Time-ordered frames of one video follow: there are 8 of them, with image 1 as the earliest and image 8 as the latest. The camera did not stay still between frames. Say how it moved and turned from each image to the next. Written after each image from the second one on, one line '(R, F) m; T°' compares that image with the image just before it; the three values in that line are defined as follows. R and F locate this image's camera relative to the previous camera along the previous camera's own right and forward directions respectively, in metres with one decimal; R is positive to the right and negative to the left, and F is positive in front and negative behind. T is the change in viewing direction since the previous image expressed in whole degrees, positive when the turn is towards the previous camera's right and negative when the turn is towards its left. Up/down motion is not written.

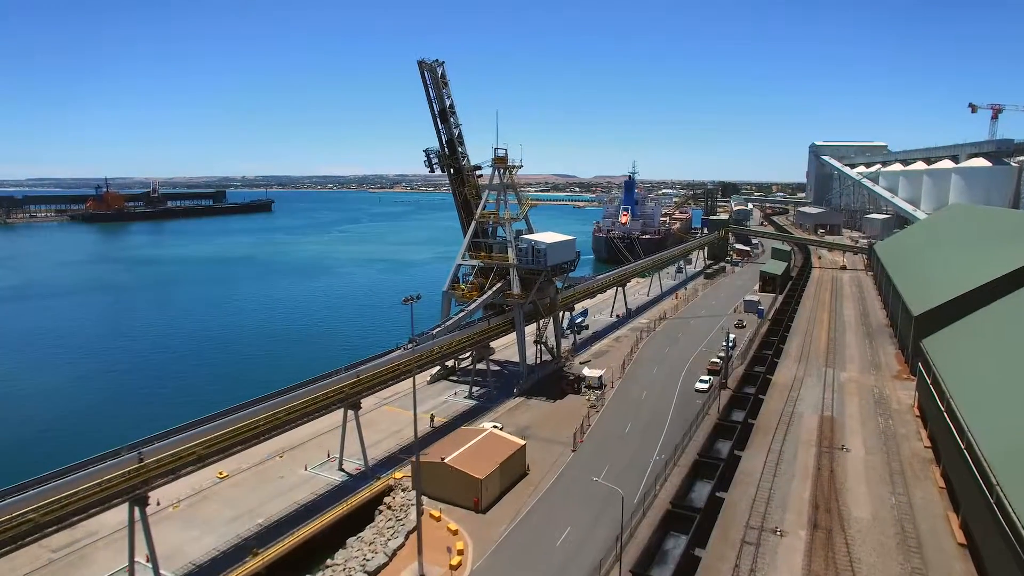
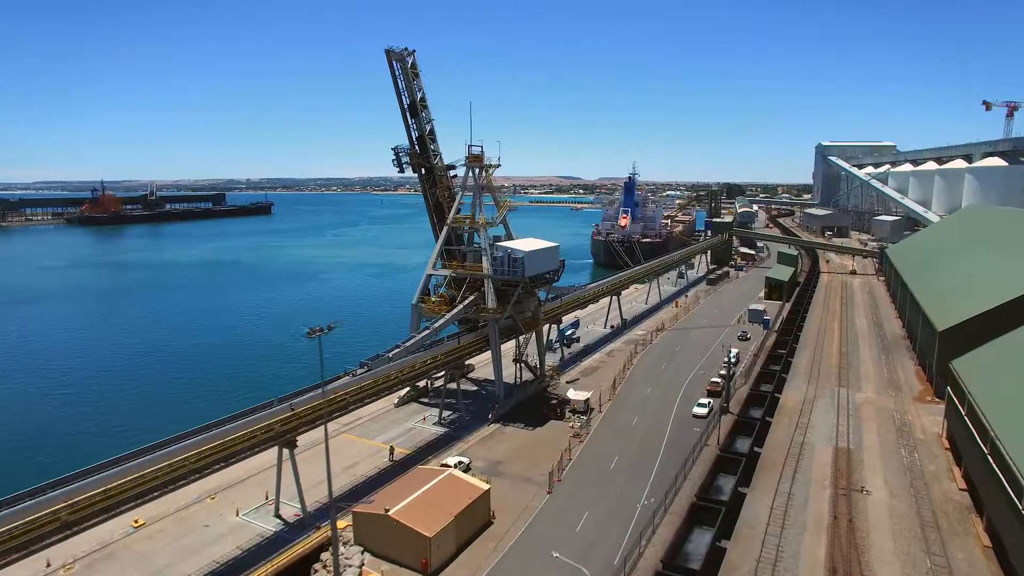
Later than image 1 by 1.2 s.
(+1.6, +3.9) m; 0°
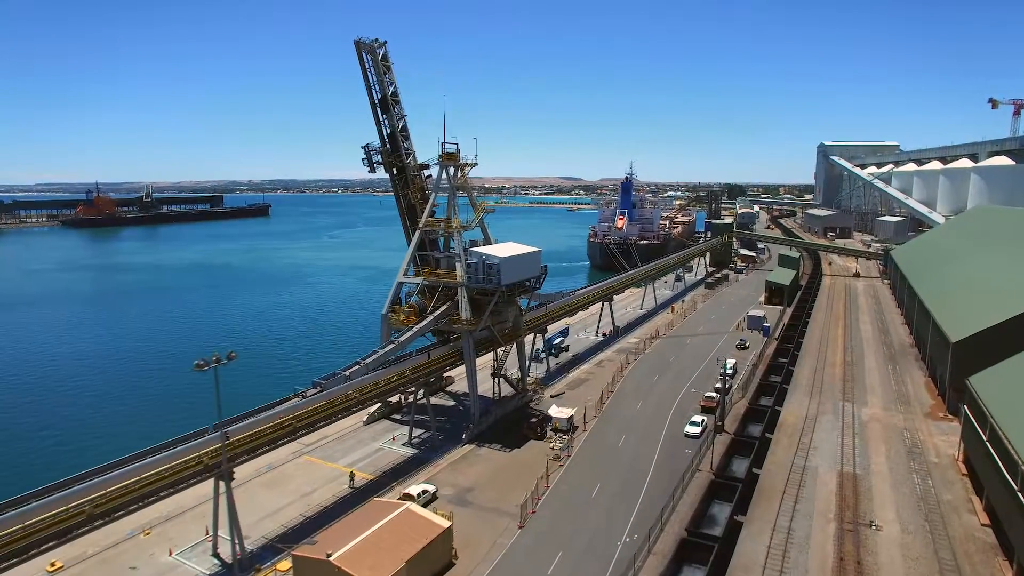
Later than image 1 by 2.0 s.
(+1.3, +2.5) m; 0°
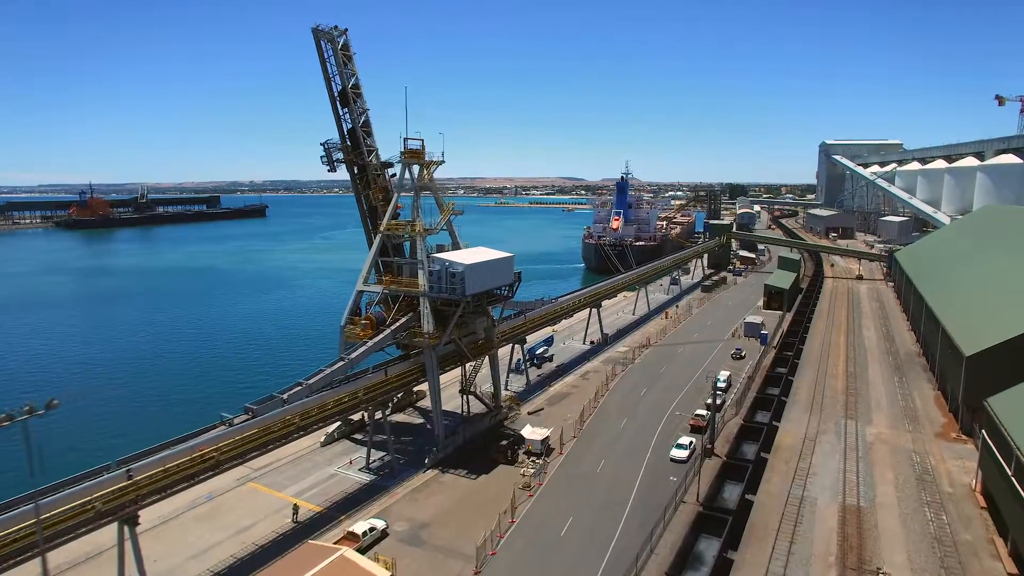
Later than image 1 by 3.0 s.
(+1.6, +2.8) m; 0°
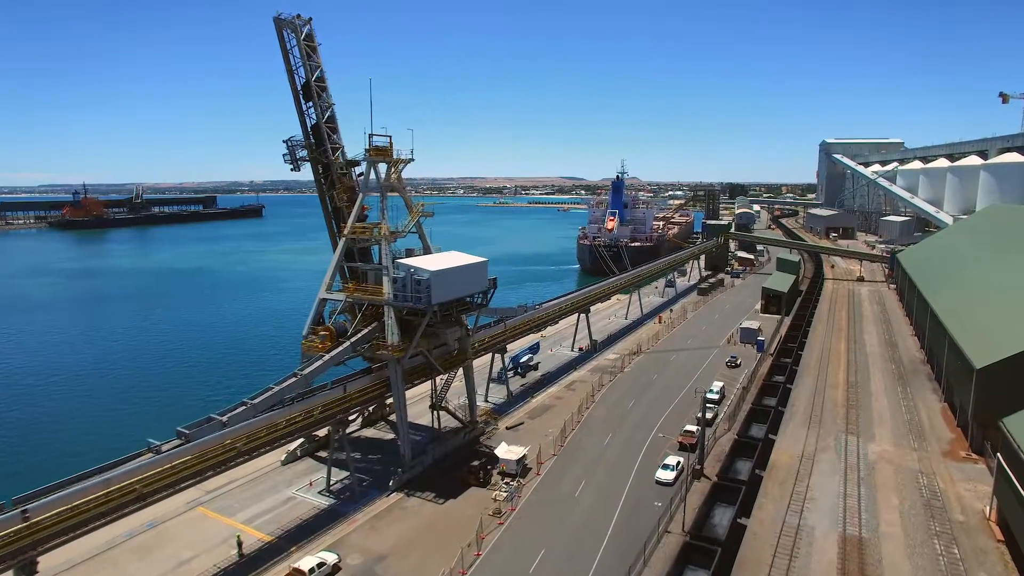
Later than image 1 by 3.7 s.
(+1.2, +2.1) m; 0°
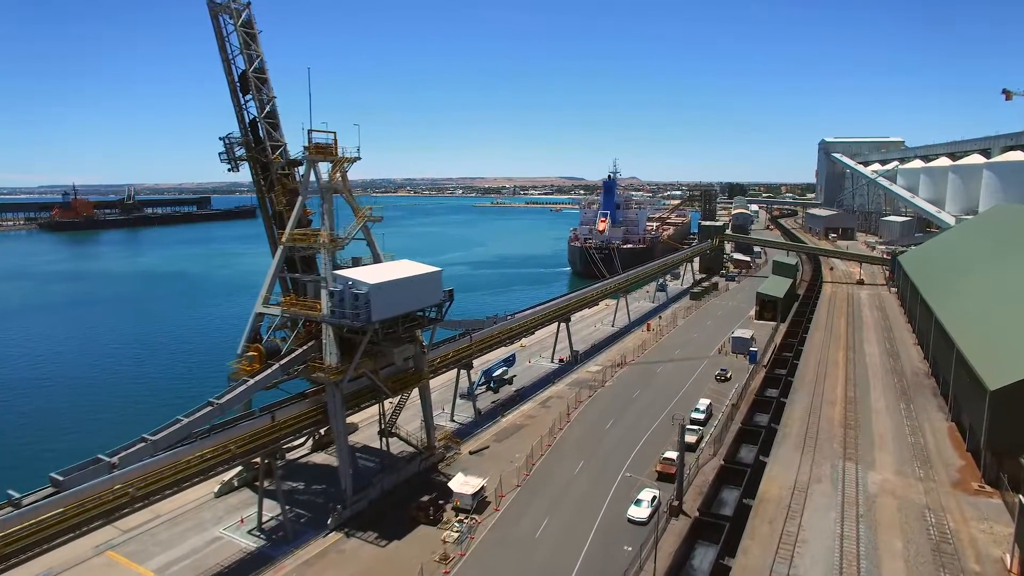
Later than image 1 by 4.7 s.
(+1.7, +2.8) m; 0°
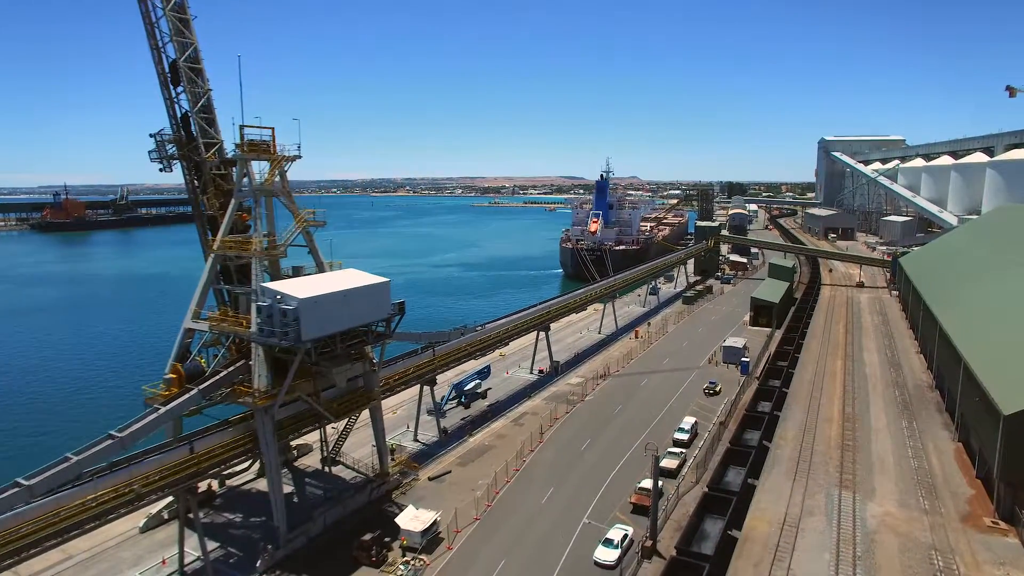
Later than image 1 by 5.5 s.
(+1.6, +2.5) m; 0°
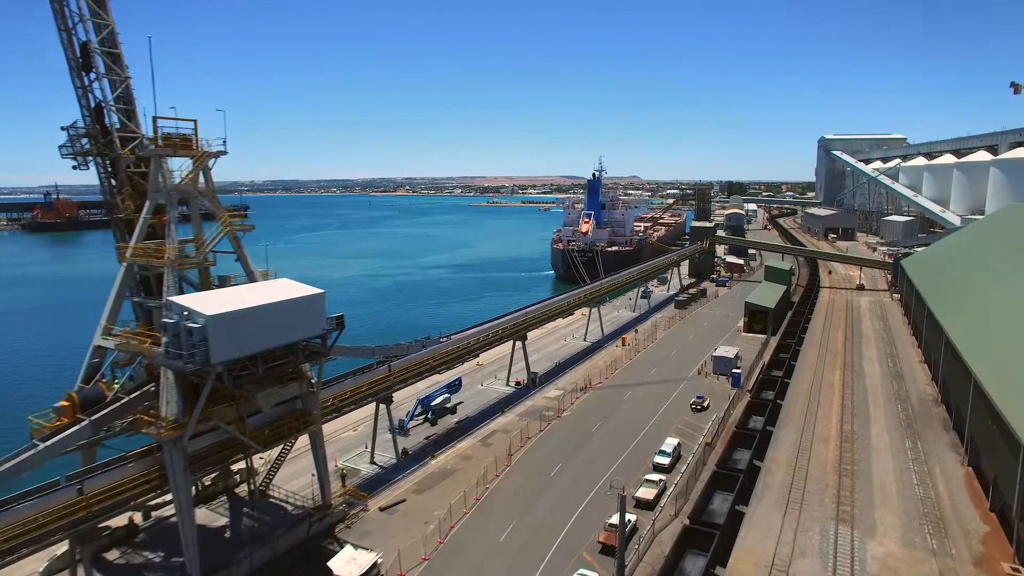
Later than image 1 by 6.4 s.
(+1.6, +2.5) m; 0°
